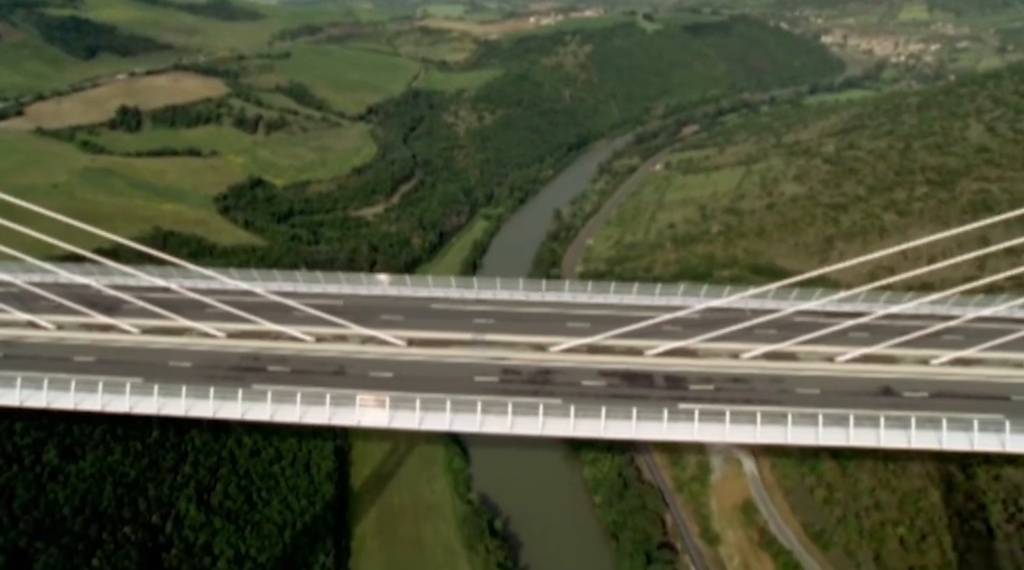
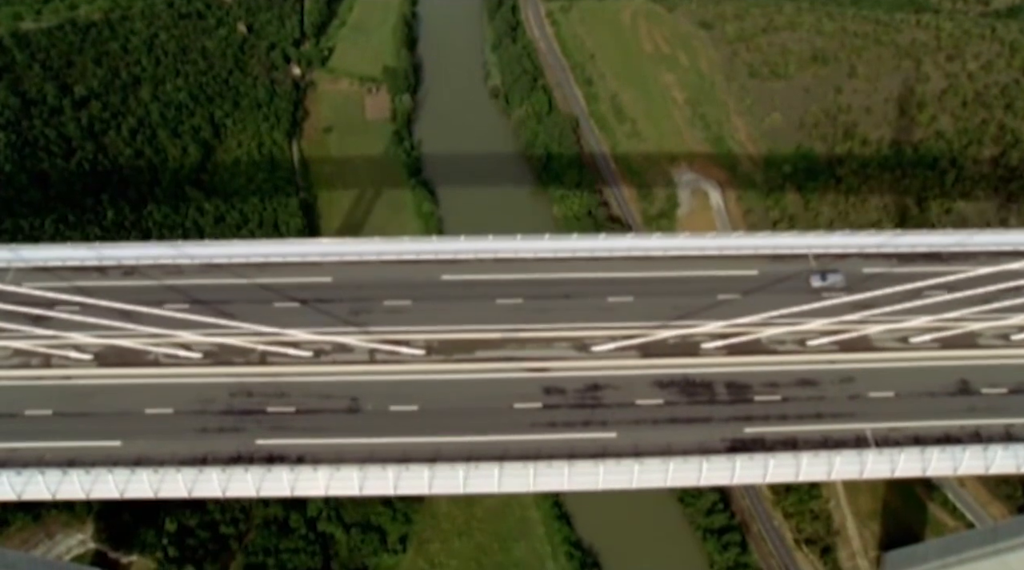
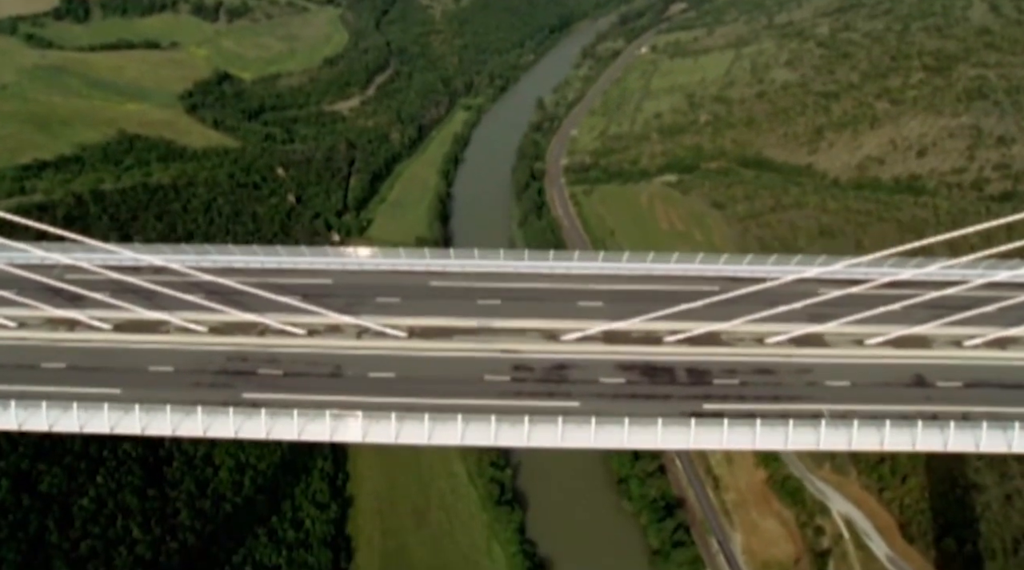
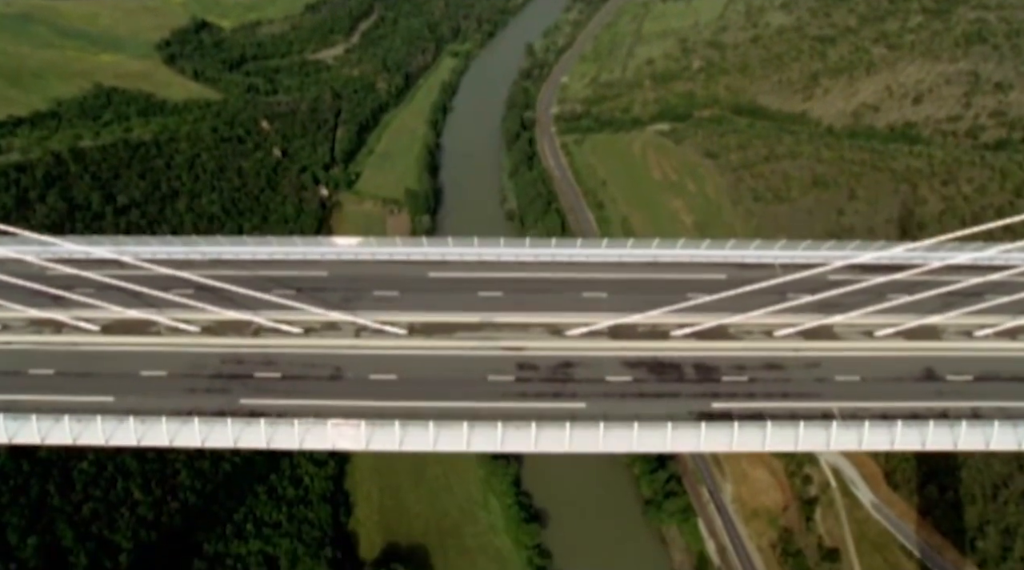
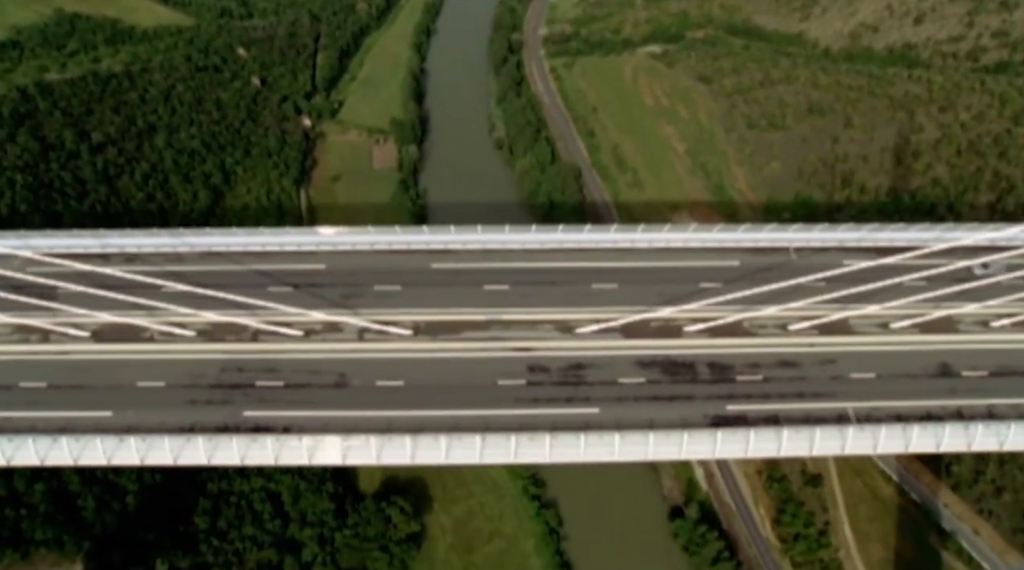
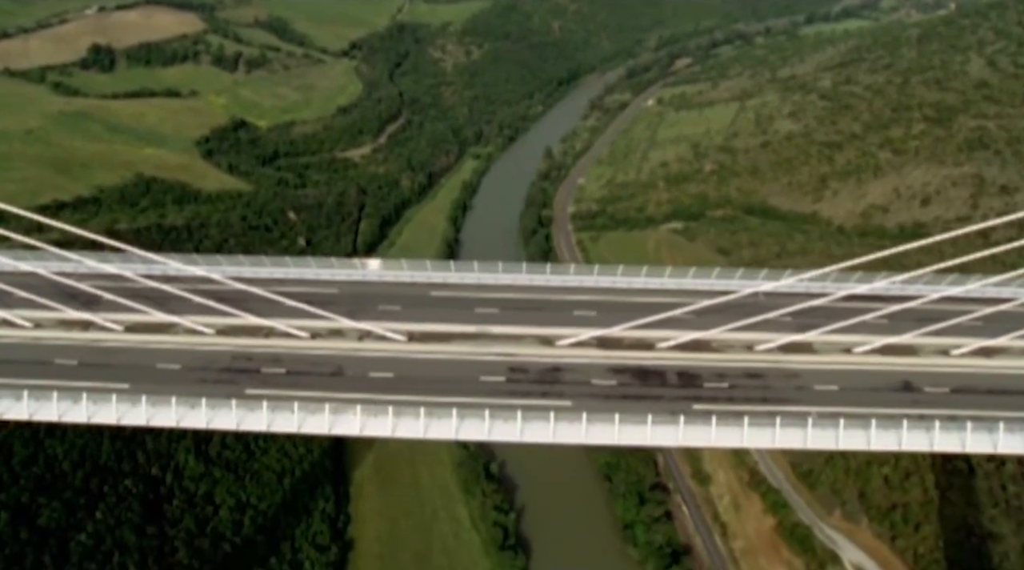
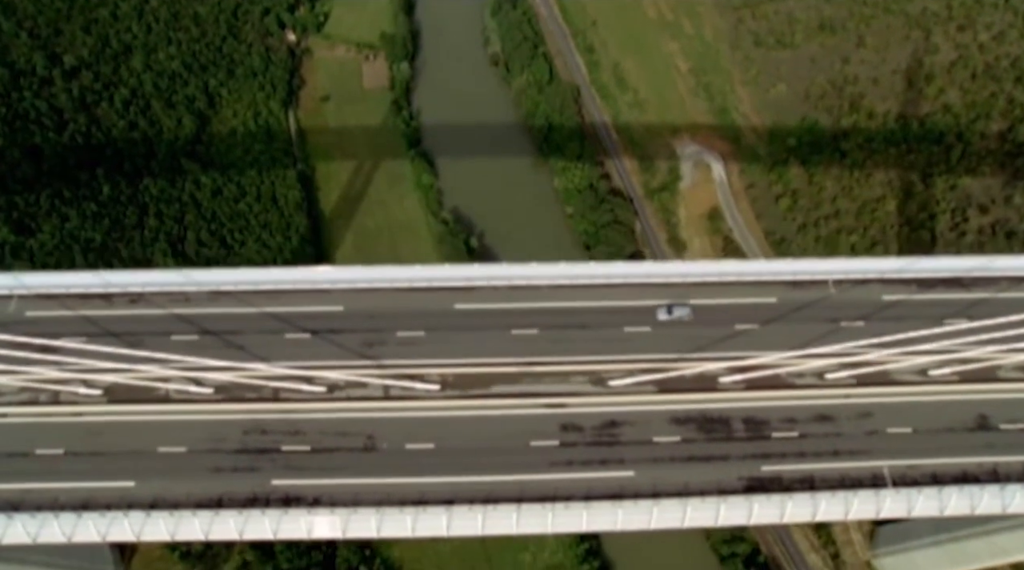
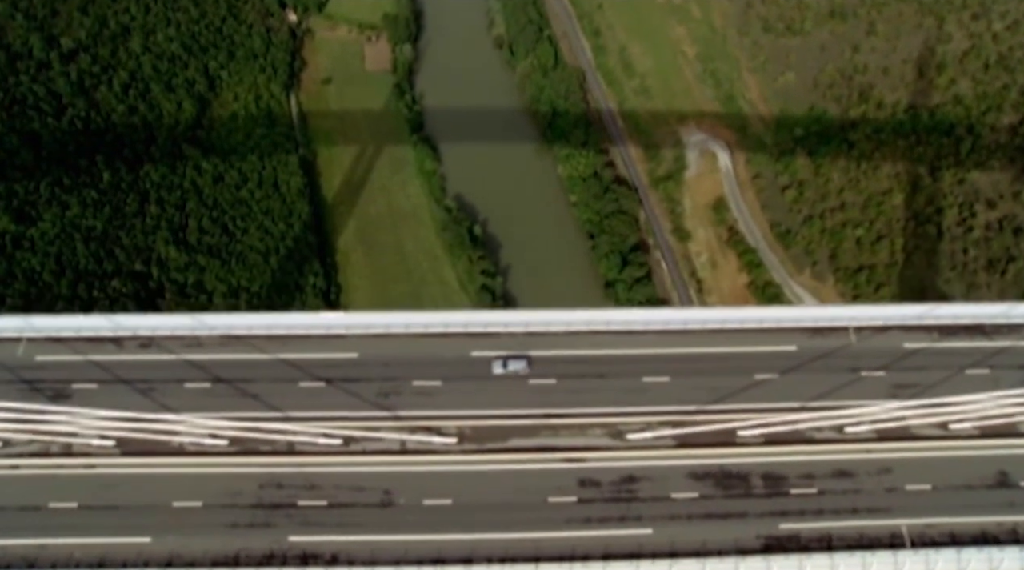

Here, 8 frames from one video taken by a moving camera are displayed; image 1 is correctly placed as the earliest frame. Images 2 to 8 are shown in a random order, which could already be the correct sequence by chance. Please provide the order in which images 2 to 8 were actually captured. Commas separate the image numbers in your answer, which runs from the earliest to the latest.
6, 3, 4, 5, 2, 7, 8
